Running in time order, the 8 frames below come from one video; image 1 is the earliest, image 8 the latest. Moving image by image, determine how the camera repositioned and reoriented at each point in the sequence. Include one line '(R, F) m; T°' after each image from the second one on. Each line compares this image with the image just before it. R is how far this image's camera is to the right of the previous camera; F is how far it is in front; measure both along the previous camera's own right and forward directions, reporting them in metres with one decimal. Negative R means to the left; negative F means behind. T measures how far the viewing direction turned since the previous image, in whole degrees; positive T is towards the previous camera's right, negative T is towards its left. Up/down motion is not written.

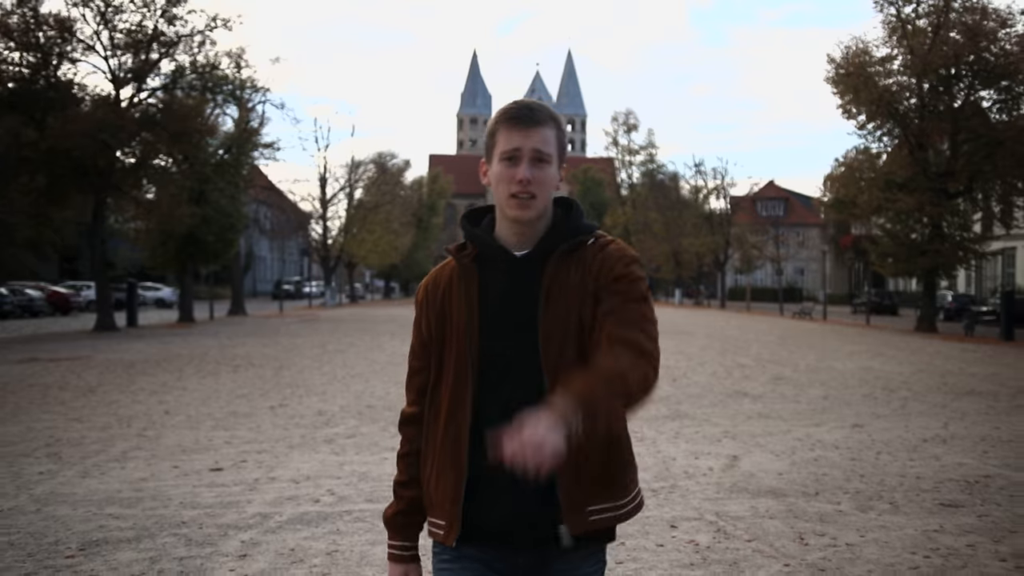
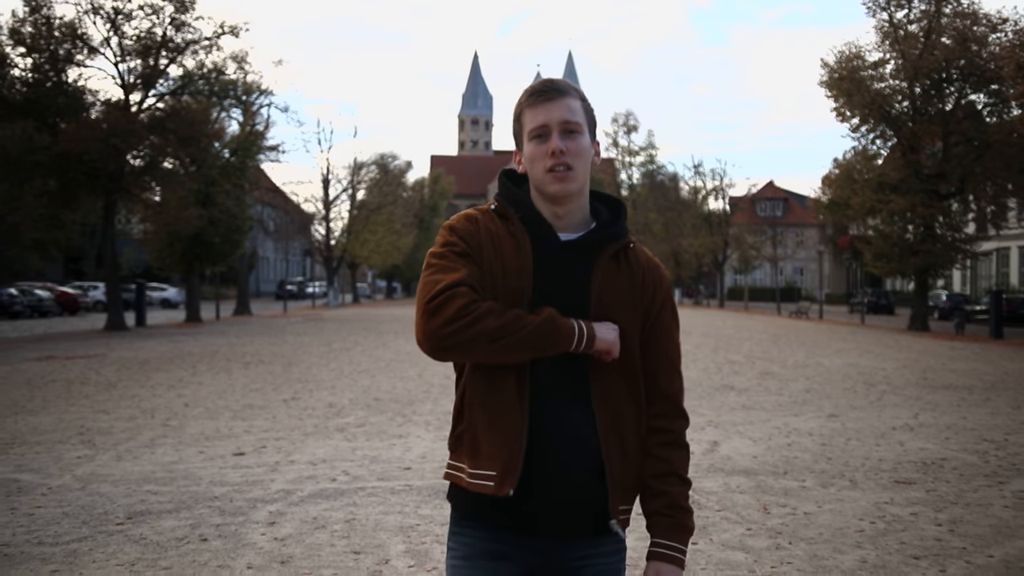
(0.0, -0.8) m; 0°
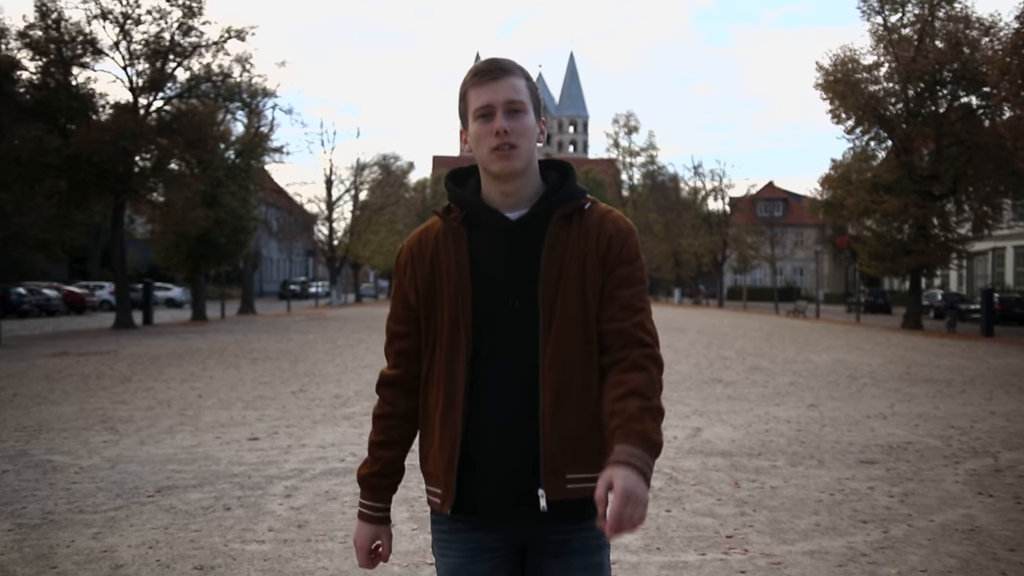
(+0.1, -0.7) m; 0°
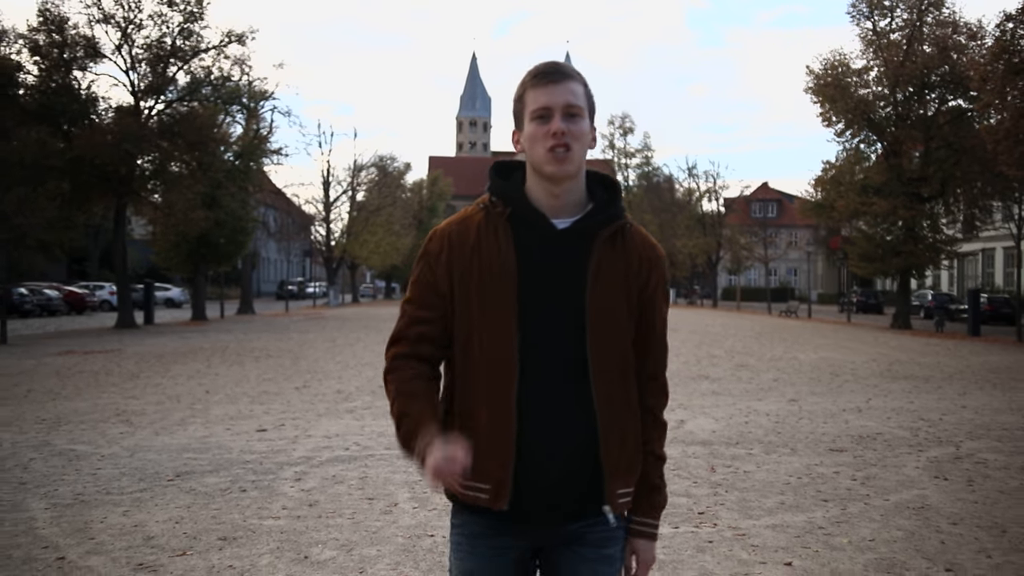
(0.0, -0.6) m; 0°
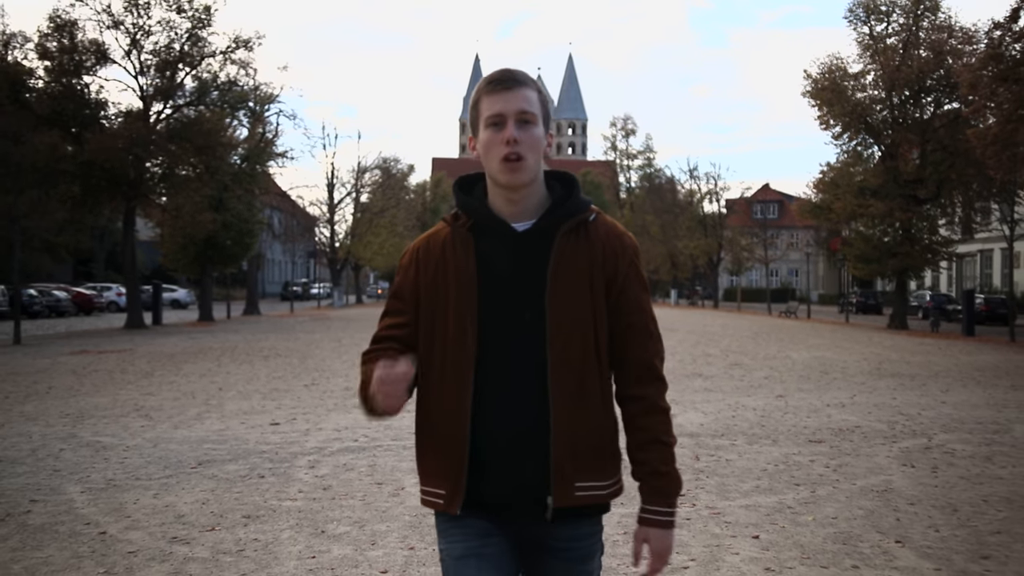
(0.0, -0.6) m; 0°
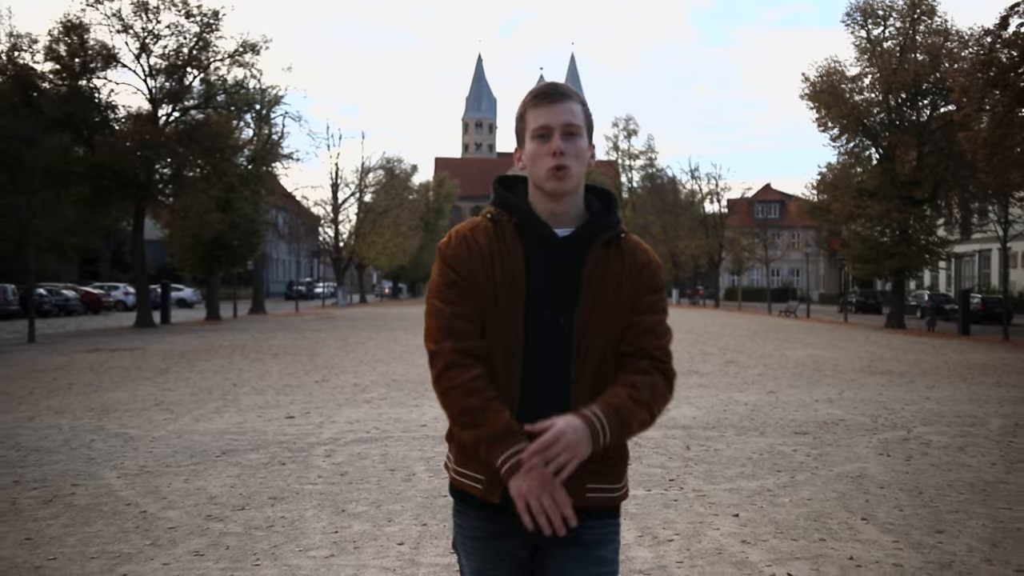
(0.0, -0.6) m; 0°
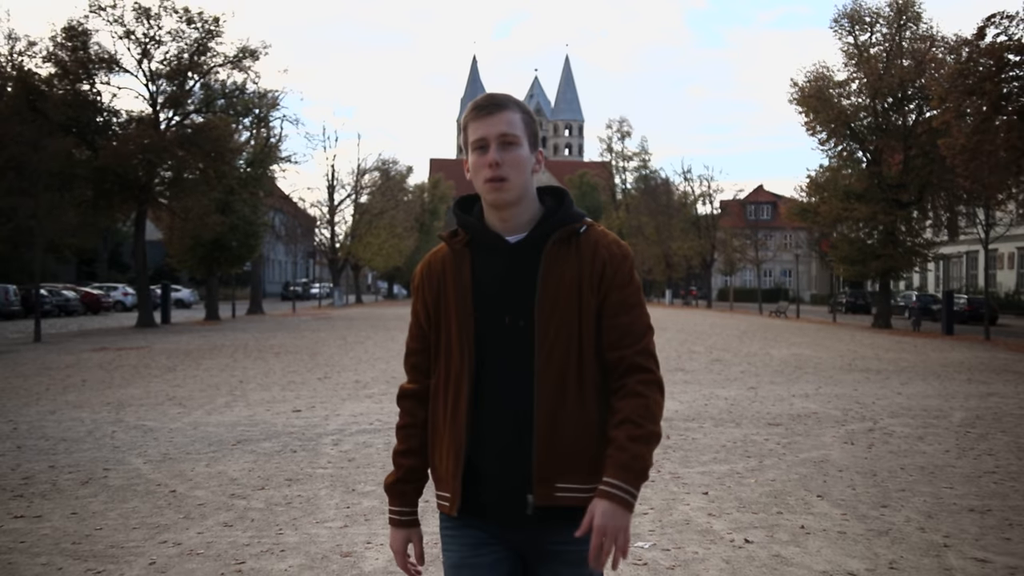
(0.0, -0.8) m; 0°
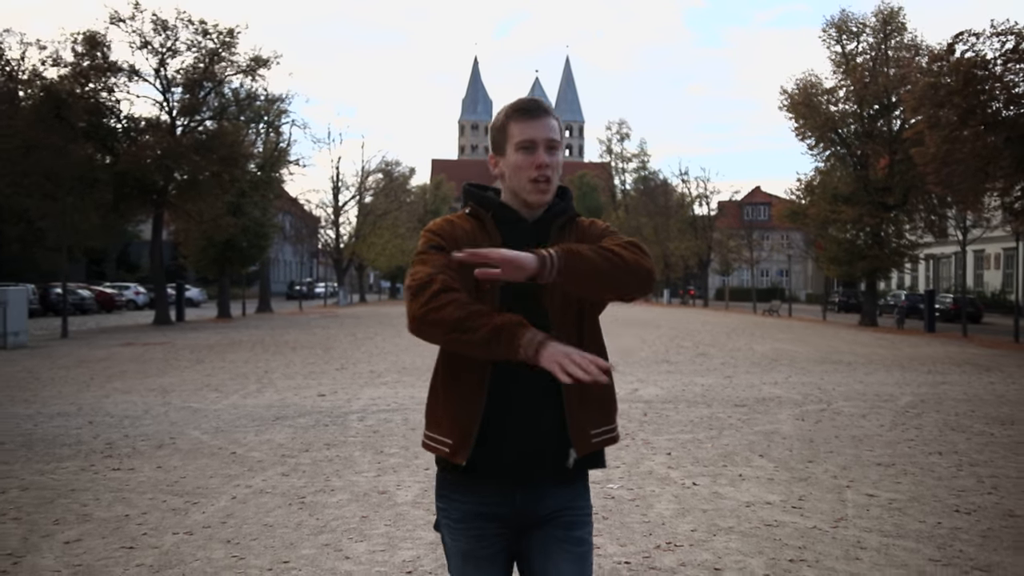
(0.0, -1.7) m; 0°
